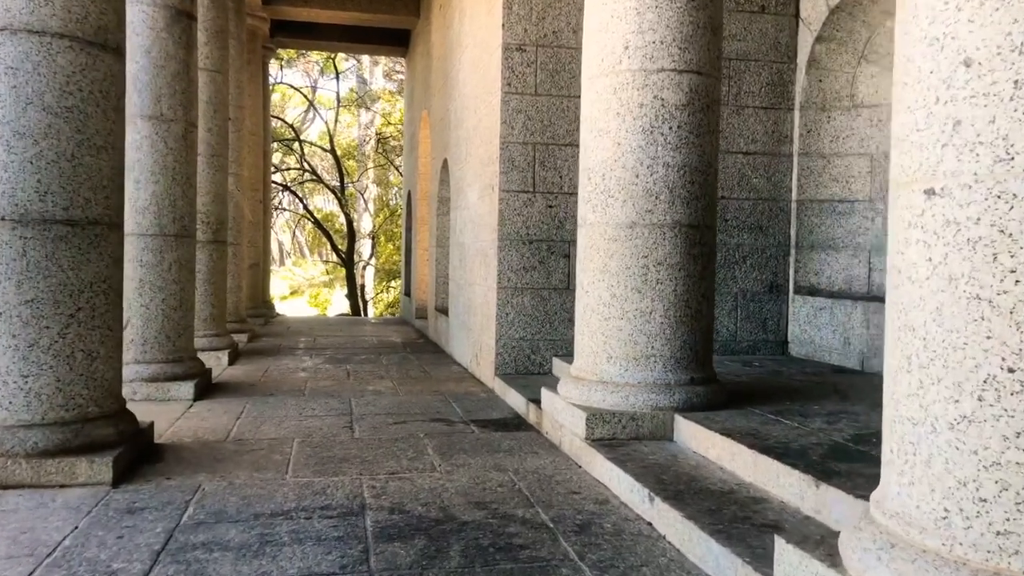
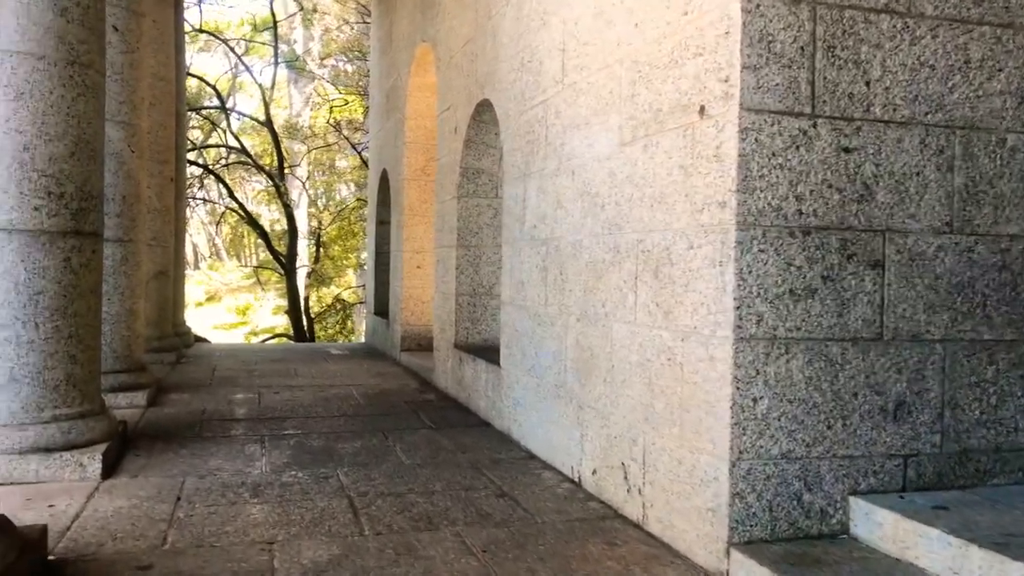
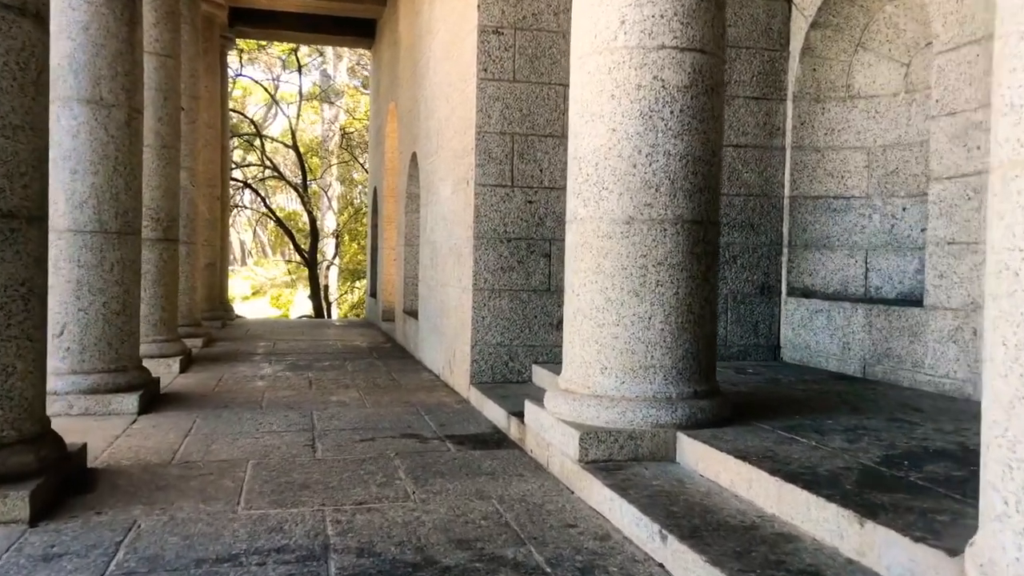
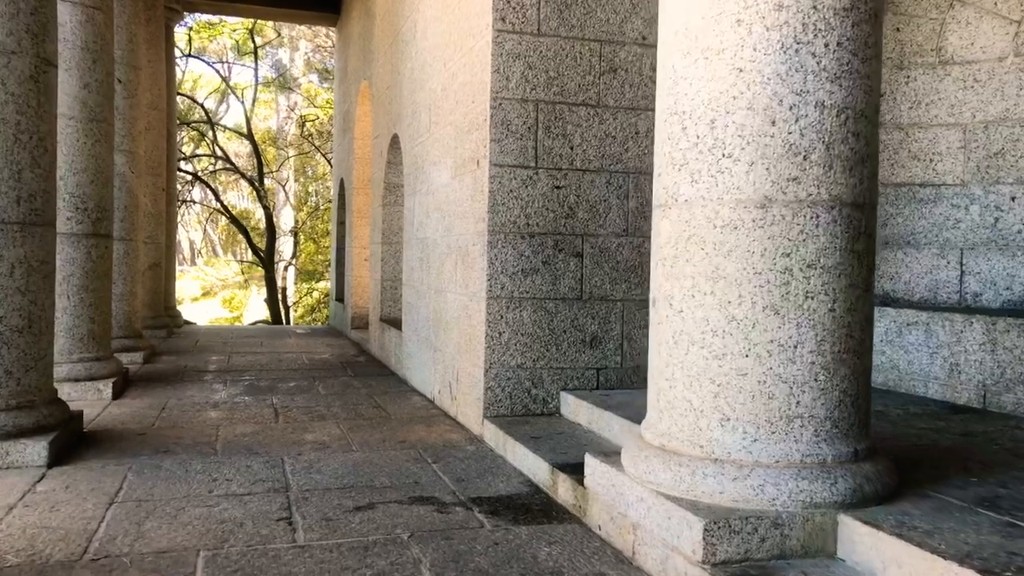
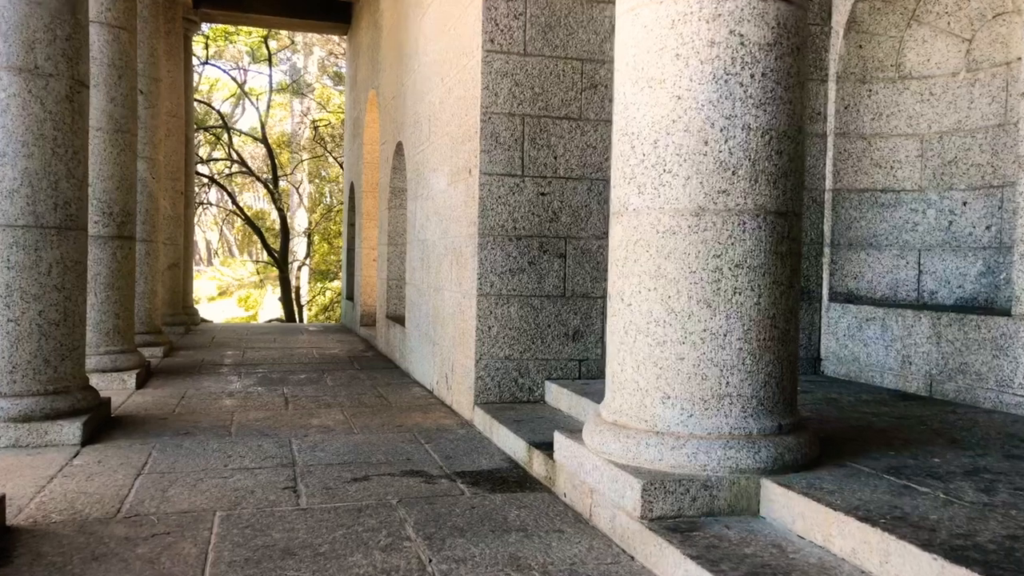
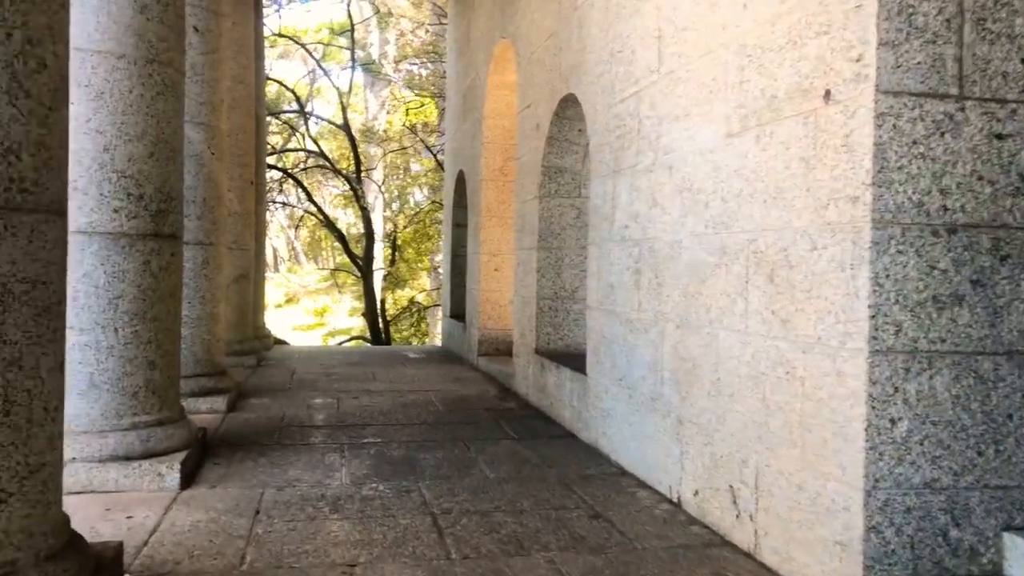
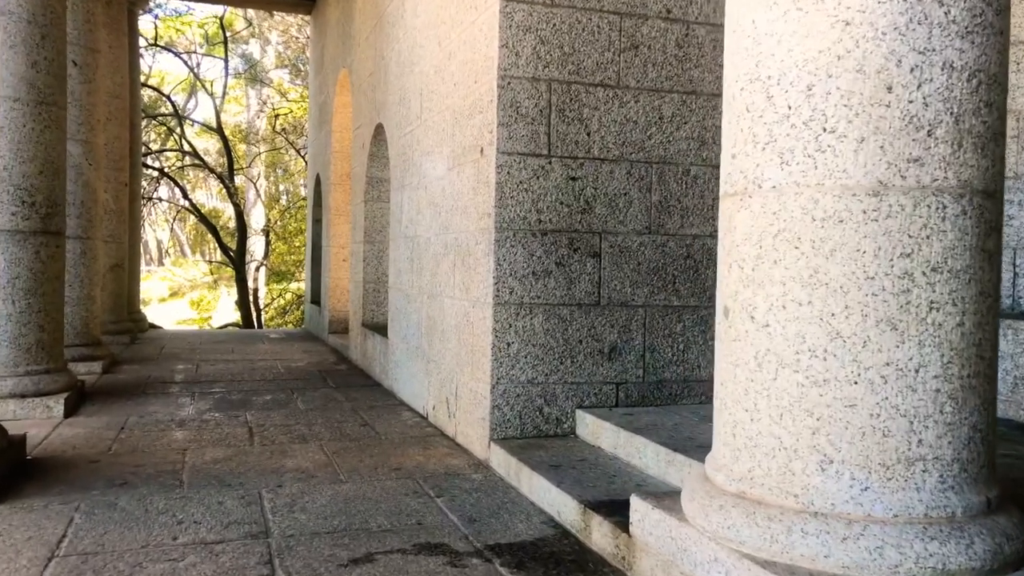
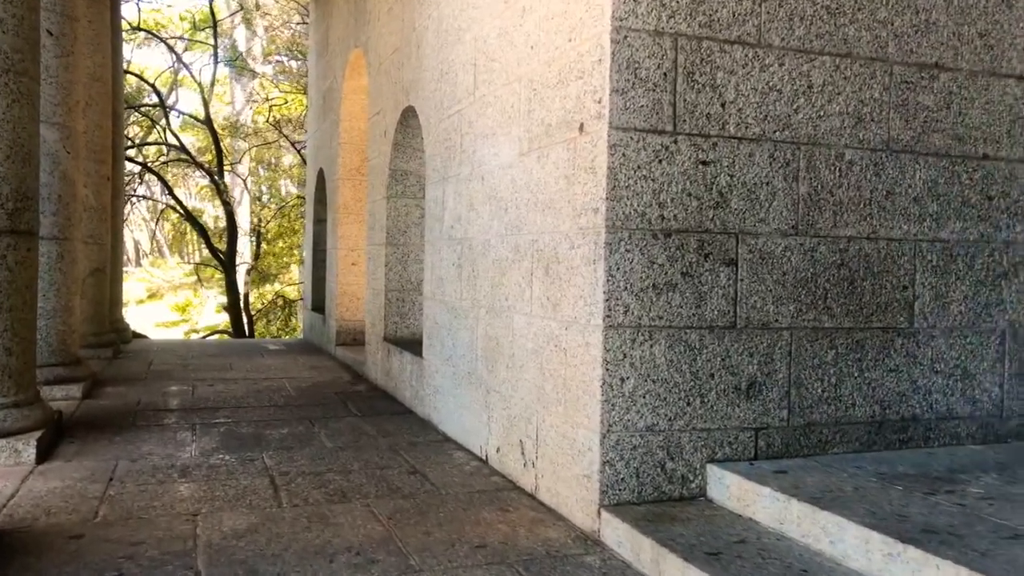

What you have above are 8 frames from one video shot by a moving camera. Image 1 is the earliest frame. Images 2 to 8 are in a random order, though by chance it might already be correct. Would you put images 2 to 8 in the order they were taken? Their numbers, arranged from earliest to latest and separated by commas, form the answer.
3, 5, 4, 7, 8, 2, 6
